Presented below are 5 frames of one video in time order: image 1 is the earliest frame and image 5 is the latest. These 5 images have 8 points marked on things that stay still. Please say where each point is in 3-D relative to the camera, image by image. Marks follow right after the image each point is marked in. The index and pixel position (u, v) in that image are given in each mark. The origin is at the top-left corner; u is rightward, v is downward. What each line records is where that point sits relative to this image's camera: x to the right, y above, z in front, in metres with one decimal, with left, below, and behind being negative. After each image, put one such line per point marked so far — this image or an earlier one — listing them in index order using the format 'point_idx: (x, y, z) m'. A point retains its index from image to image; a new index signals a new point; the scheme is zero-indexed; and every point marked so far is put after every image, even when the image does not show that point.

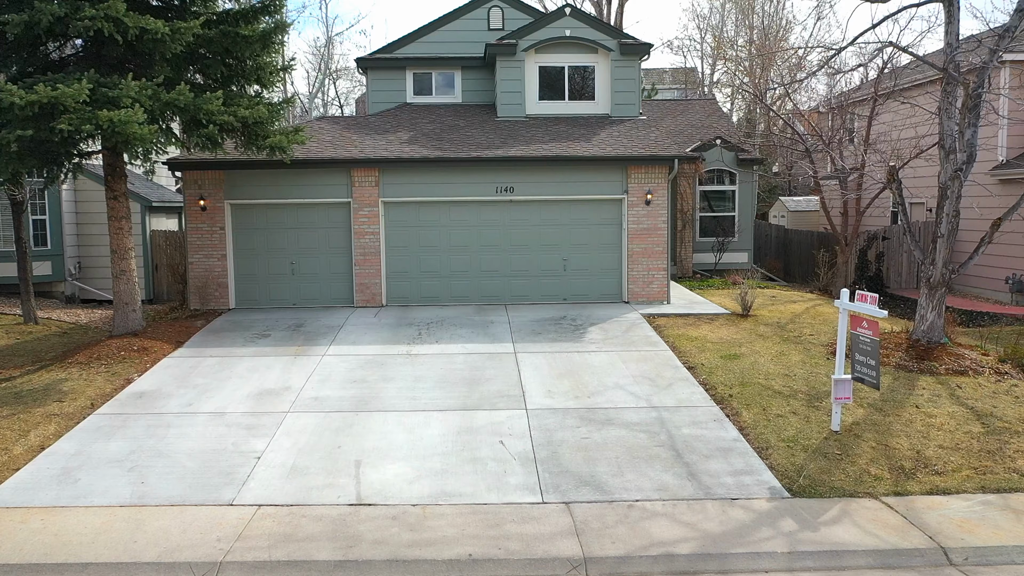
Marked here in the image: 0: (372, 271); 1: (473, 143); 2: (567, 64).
0: (-2.4, +0.3, +14.6) m
1: (-0.7, +2.5, +15.2) m
2: (+1.1, +4.5, +17.4) m
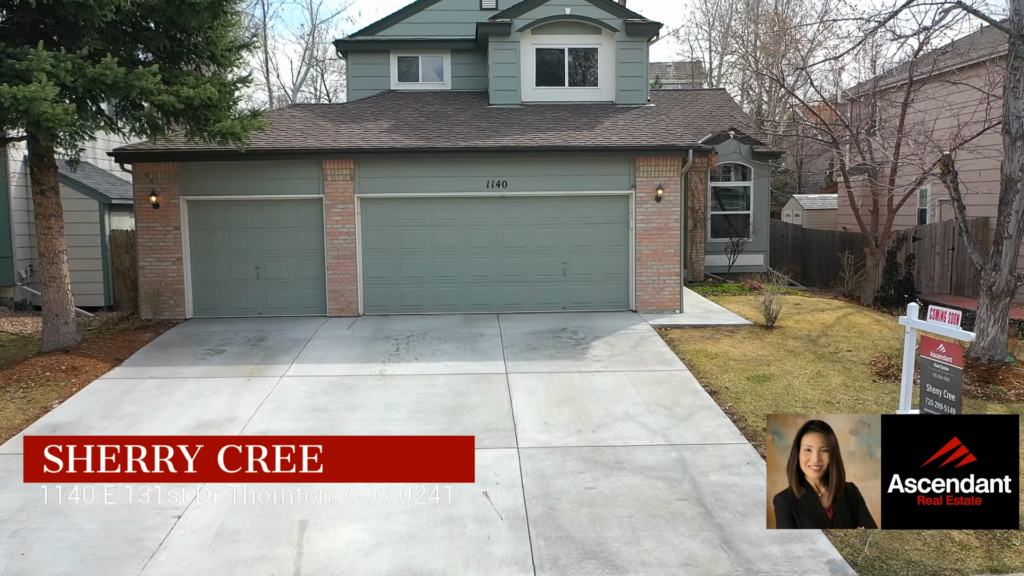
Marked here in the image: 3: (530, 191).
0: (-2.5, +0.2, +13.0) m
1: (-0.8, +2.4, +13.5) m
2: (+1.0, +4.4, +15.7) m
3: (+0.3, +1.5, +13.0) m
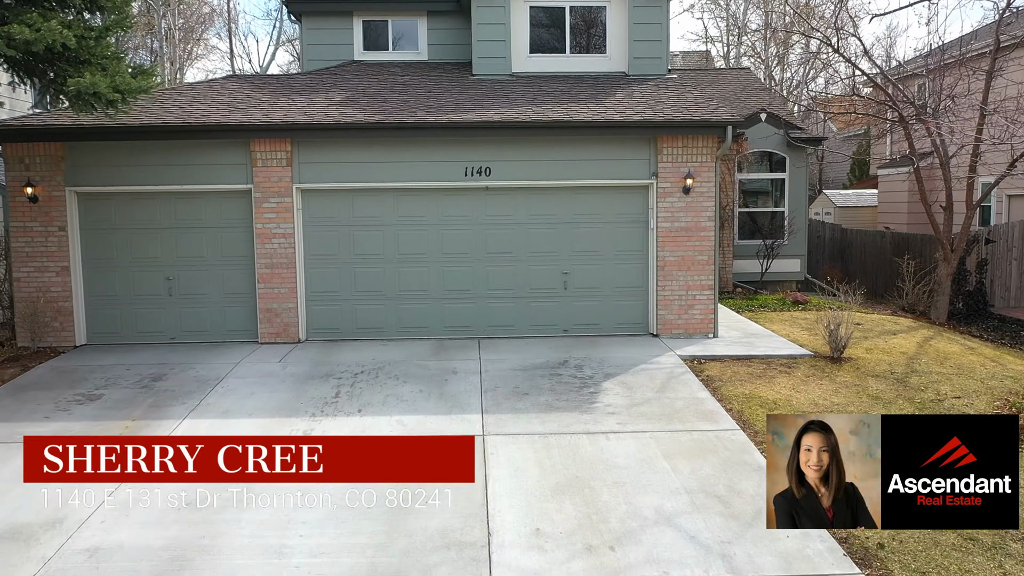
0: (-2.6, 0.0, +10.0) m
1: (-1.0, +2.2, +10.5) m
2: (+0.8, +4.2, +12.8) m
3: (+0.1, +1.3, +10.1) m
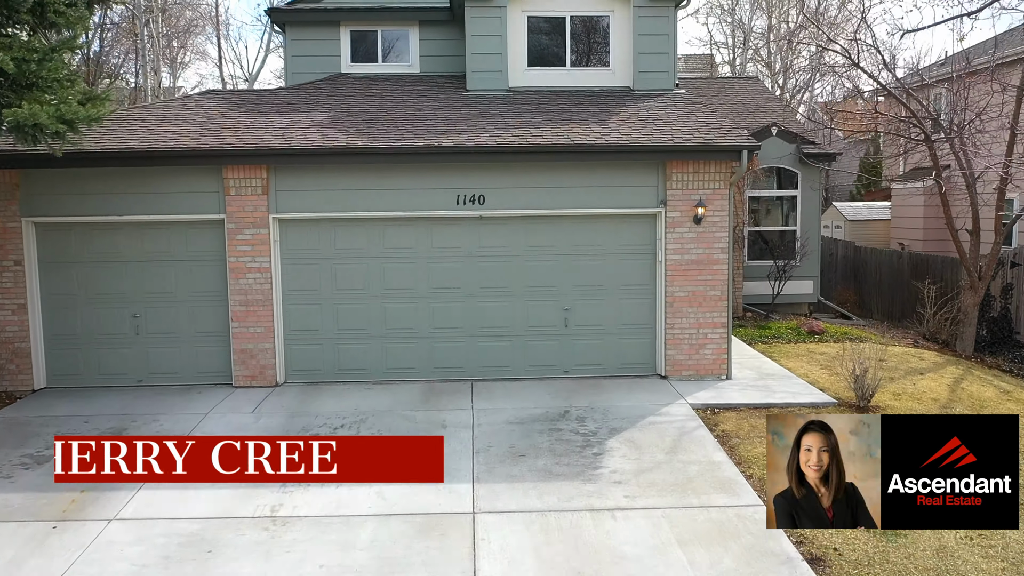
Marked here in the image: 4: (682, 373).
0: (-2.7, -0.4, +9.2) m
1: (-1.0, +1.8, +9.7) m
2: (+0.8, +3.8, +11.9) m
3: (+0.1, +0.9, +9.3) m
4: (+1.8, -0.9, +9.4) m
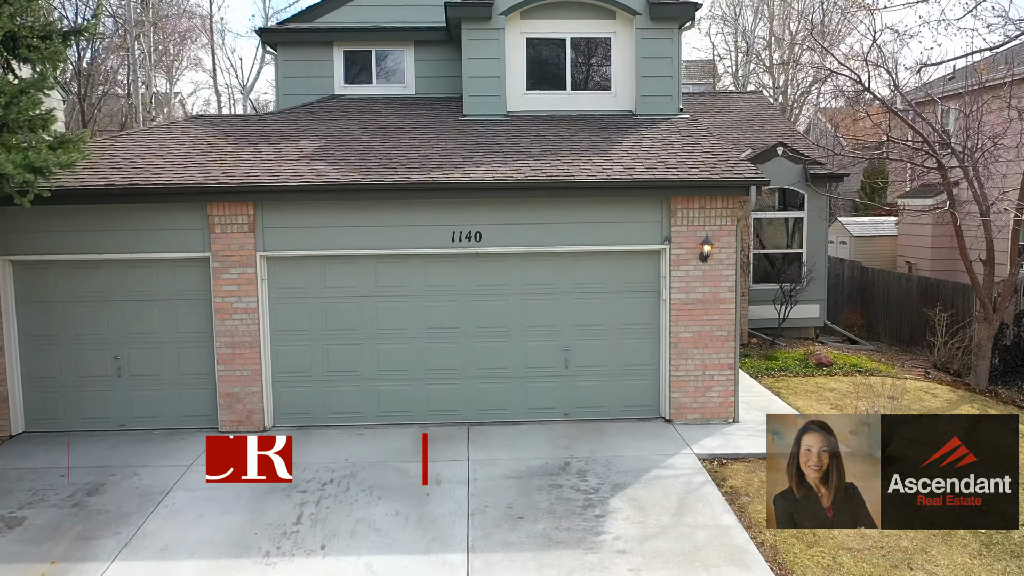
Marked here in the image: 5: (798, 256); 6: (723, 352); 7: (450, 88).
0: (-2.7, -0.9, +8.8) m
1: (-1.0, +1.4, +9.3) m
2: (+0.8, +3.4, +11.6) m
3: (0.0, +0.4, +8.9) m
4: (+1.8, -1.3, +9.1) m
5: (+4.9, +0.5, +14.9) m
6: (+2.2, -0.7, +9.0) m
7: (-0.9, +2.9, +12.7) m
